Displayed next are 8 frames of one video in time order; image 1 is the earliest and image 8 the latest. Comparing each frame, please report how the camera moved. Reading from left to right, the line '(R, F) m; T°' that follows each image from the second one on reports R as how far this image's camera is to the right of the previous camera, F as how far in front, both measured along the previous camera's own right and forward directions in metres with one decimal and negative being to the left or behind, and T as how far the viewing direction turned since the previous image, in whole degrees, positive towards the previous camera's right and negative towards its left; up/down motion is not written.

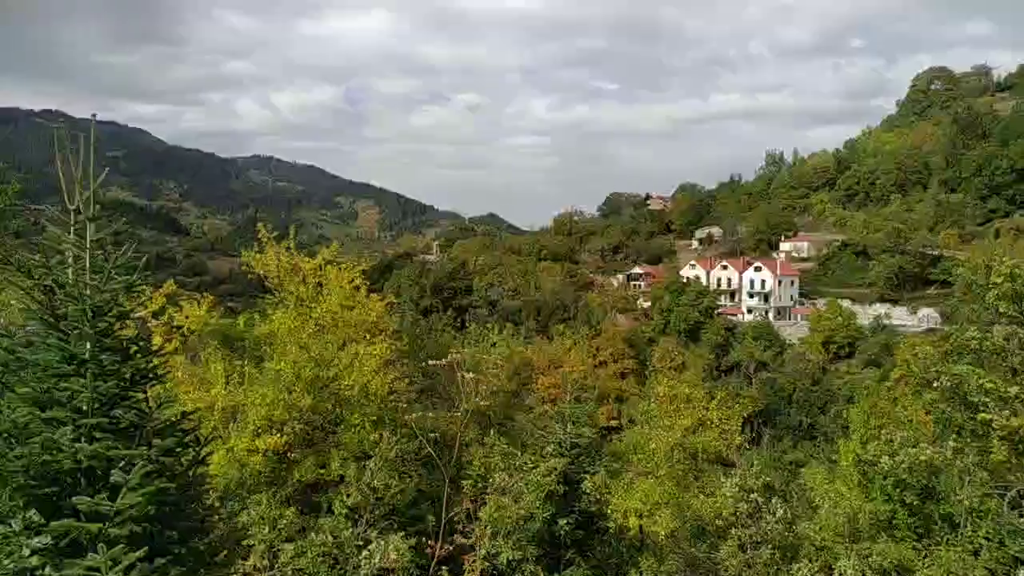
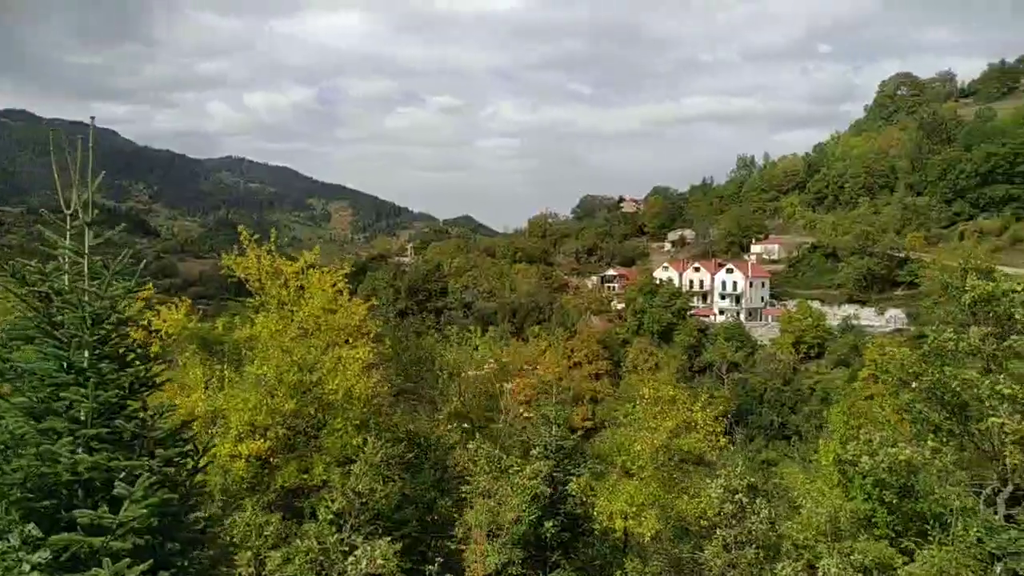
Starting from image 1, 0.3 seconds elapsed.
(-0.1, 0.0) m; +2°
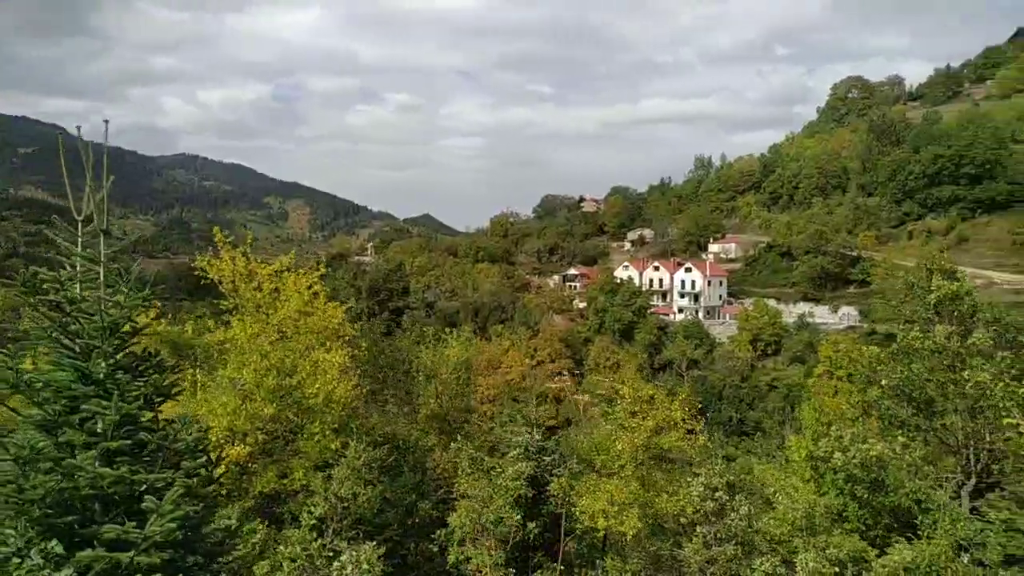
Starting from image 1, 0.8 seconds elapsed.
(-0.2, 0.0) m; +3°
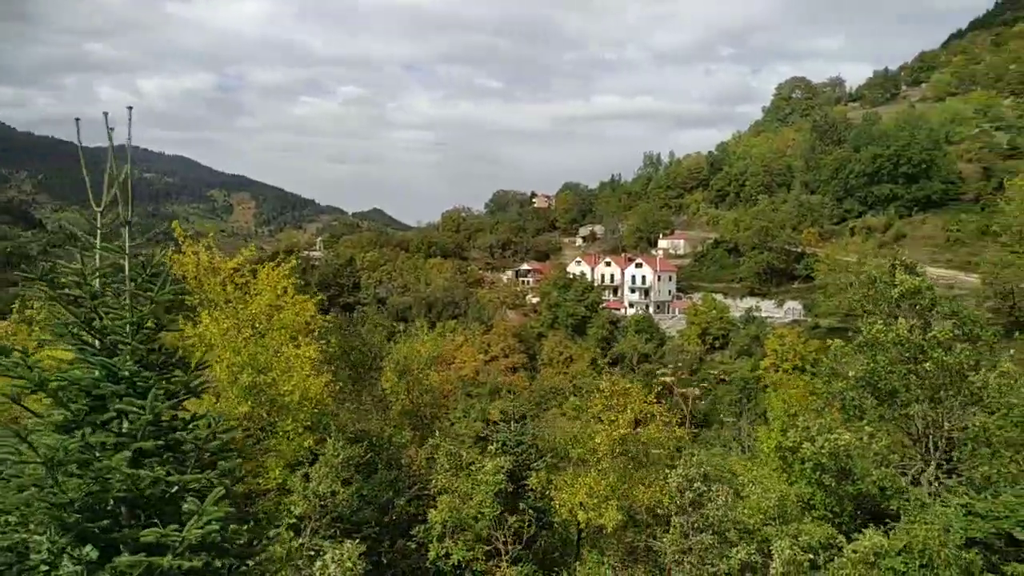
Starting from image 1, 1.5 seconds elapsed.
(-0.3, 0.0) m; +4°
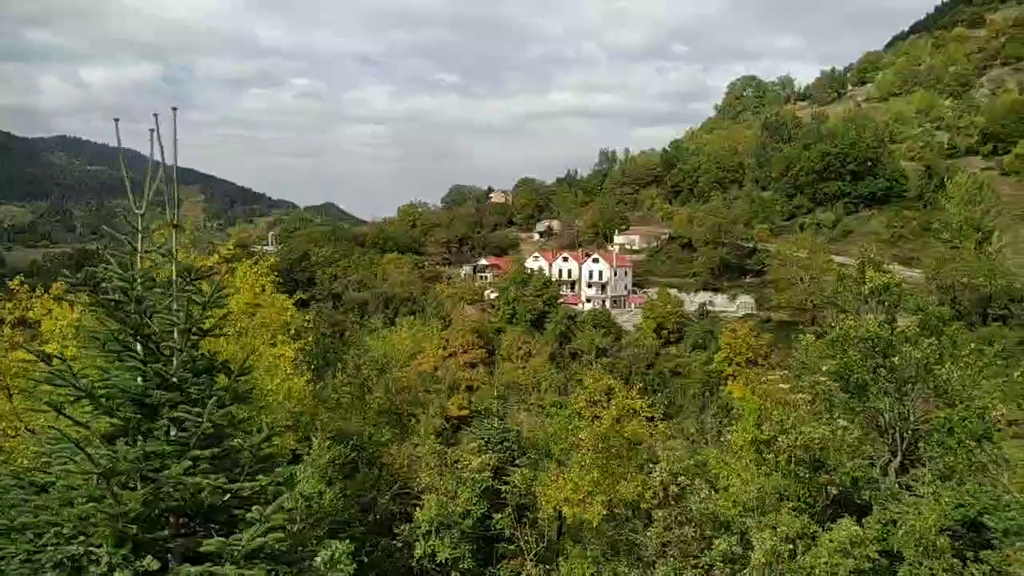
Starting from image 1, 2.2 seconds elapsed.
(-0.3, 0.0) m; +3°
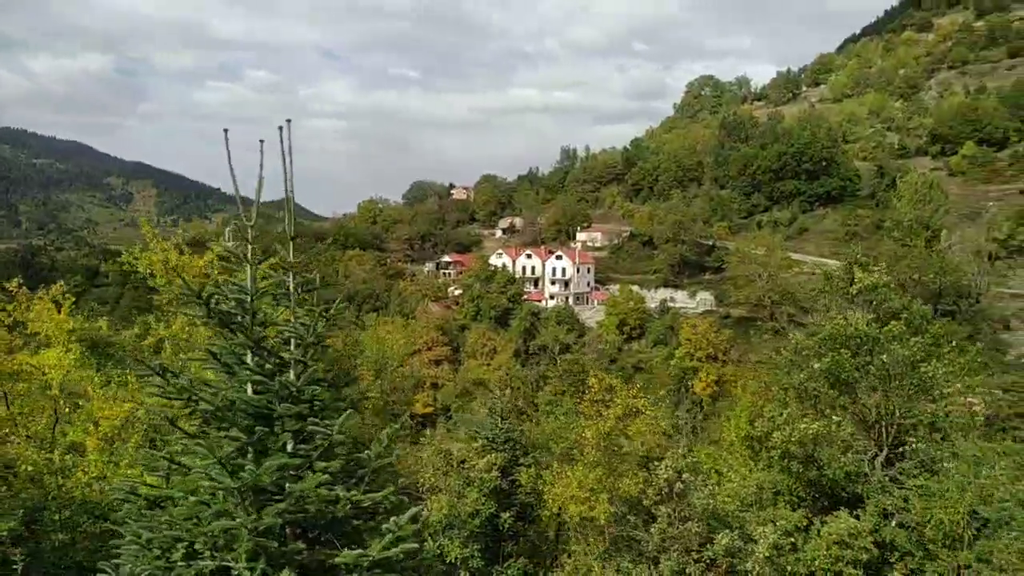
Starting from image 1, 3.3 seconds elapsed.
(-0.6, -0.1) m; +3°
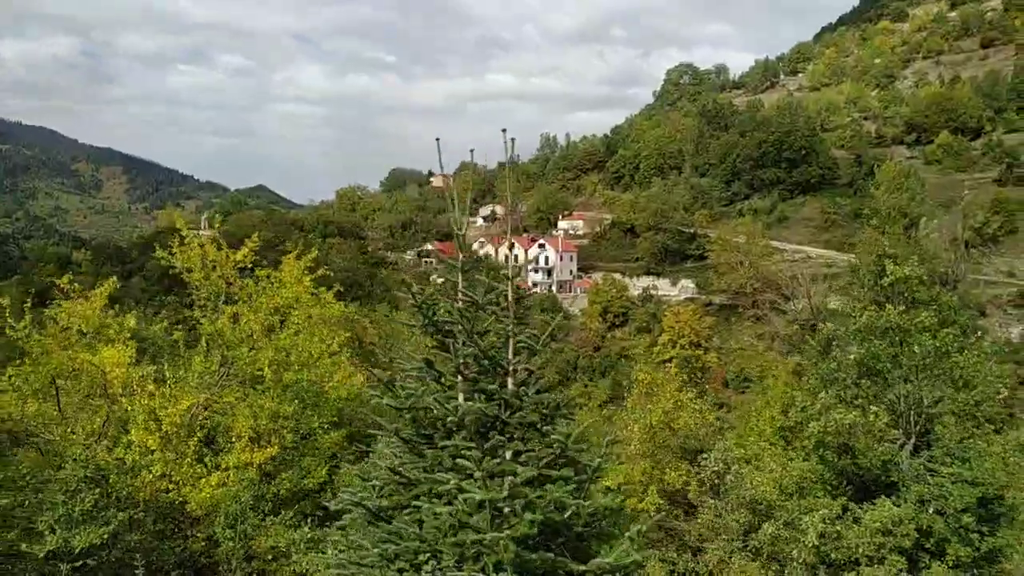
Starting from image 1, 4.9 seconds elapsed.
(-0.9, -0.1) m; +1°
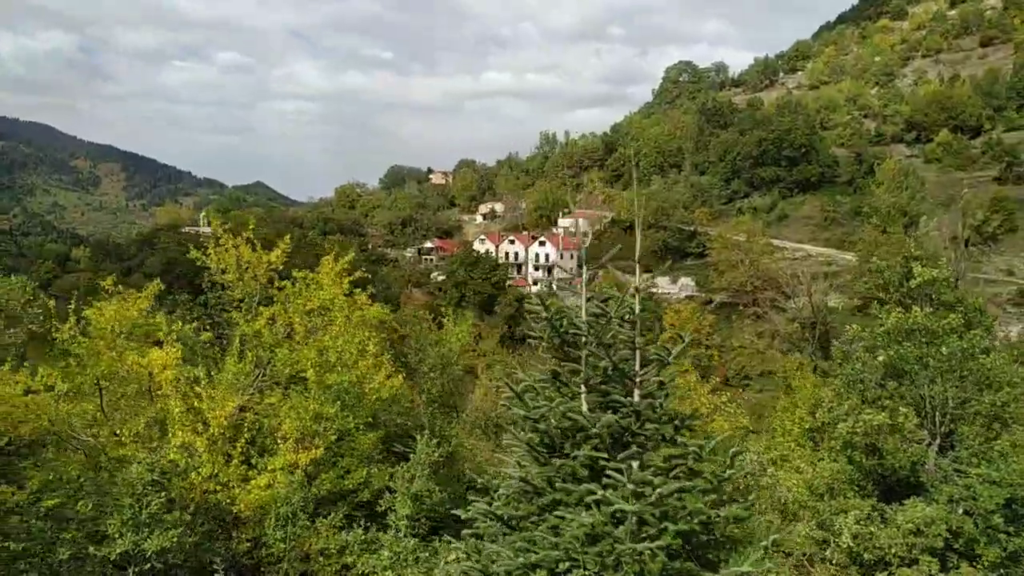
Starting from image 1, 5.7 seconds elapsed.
(-0.6, -0.1) m; 0°
